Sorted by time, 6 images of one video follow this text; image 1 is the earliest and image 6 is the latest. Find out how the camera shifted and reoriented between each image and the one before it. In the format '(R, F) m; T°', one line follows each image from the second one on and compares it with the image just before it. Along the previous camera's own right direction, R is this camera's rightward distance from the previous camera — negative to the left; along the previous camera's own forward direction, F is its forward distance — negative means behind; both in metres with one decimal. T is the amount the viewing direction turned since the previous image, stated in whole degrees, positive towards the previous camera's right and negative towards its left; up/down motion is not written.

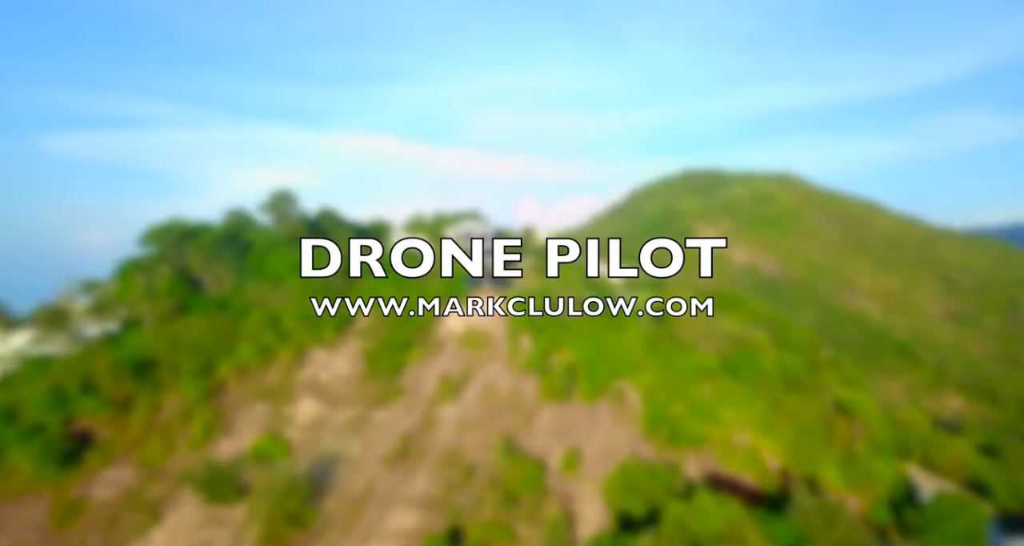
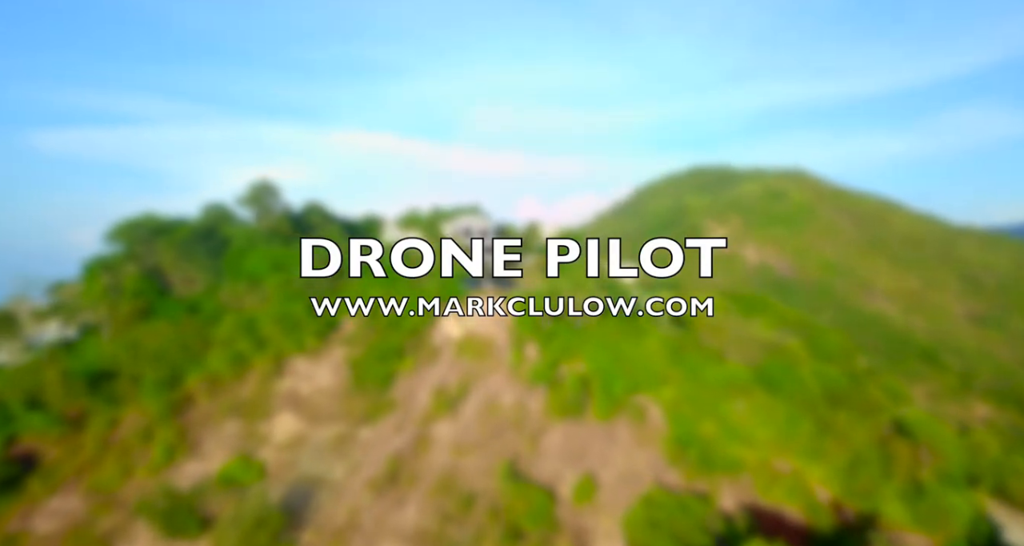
(-0.2, +3.7) m; 0°
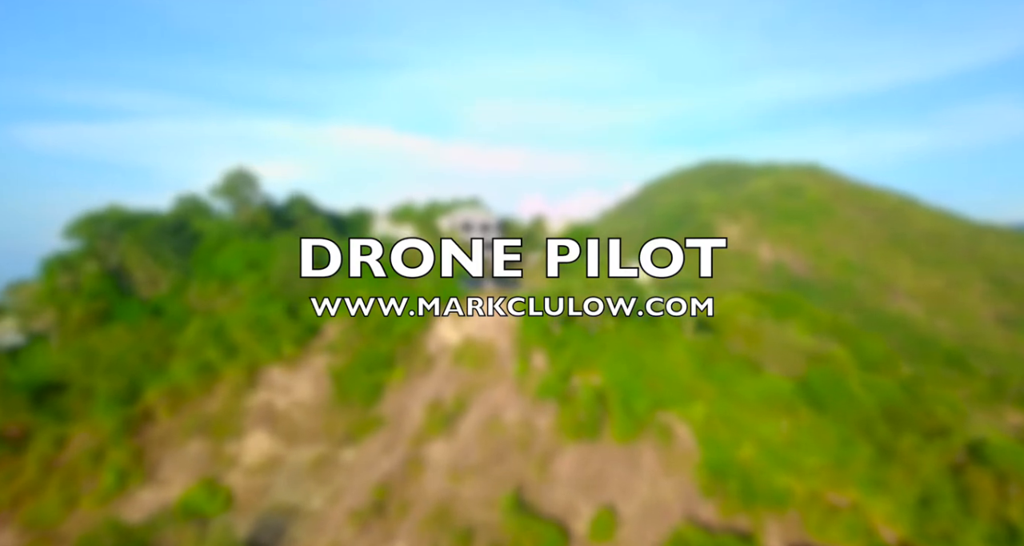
(-0.2, +3.6) m; 0°
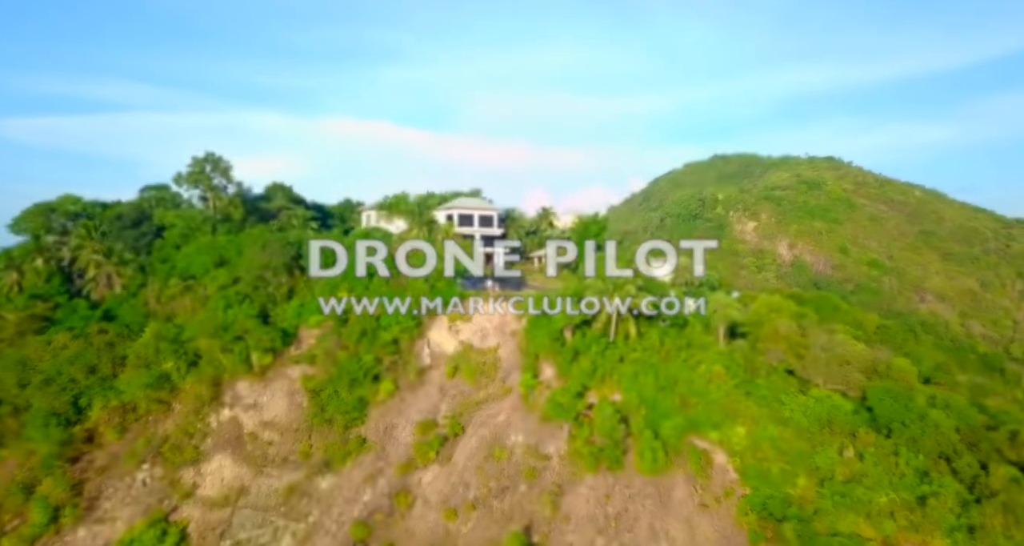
(-0.2, +3.7) m; 0°
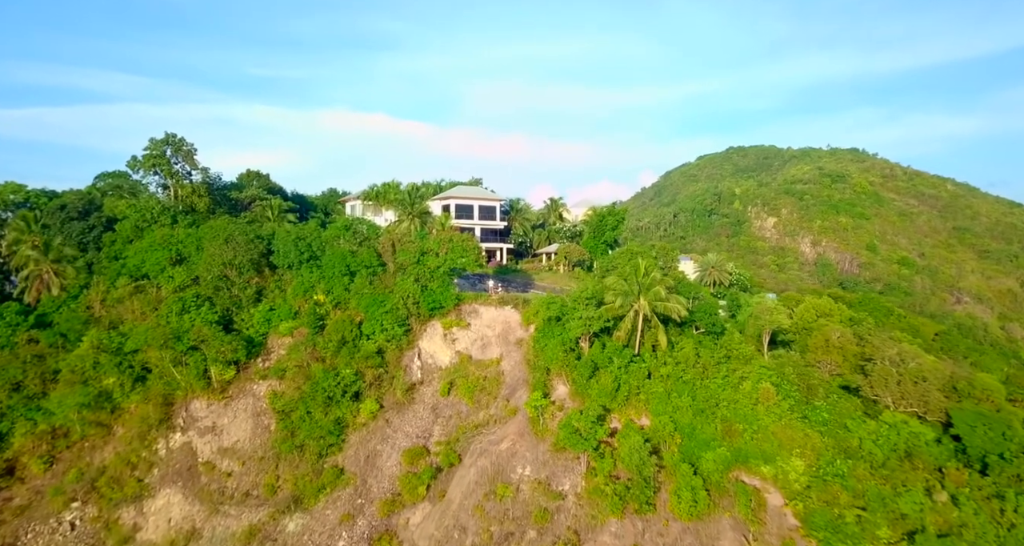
(-0.1, +3.7) m; 0°
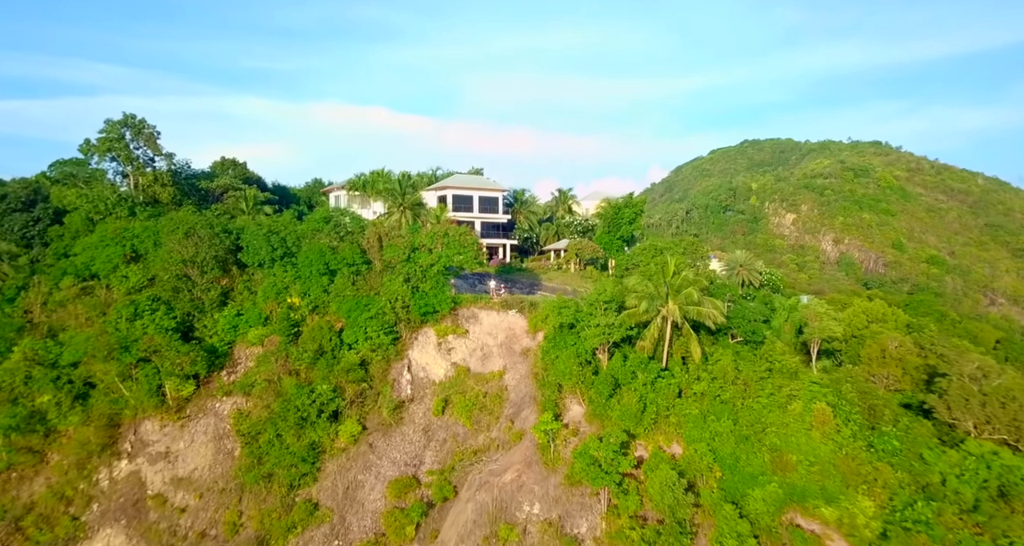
(0.0, +3.0) m; 0°
